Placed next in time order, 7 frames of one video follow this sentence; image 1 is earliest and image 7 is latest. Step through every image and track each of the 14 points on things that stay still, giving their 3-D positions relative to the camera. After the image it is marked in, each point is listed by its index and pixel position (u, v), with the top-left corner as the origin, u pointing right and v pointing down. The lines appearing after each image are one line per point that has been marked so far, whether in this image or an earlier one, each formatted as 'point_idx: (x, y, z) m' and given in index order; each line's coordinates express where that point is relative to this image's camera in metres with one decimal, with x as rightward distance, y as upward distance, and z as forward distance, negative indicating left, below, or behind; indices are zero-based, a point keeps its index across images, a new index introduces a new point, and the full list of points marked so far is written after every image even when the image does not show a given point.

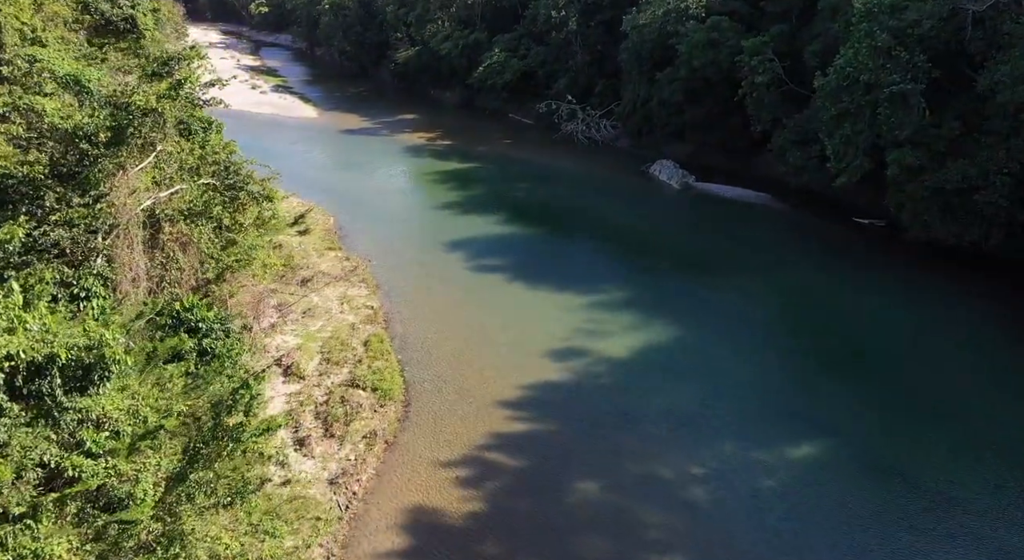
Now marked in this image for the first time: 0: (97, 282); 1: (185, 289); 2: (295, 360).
0: (-7.5, 0.0, +13.7) m
1: (-7.0, -0.2, +16.2) m
2: (-5.3, -2.0, +18.6) m
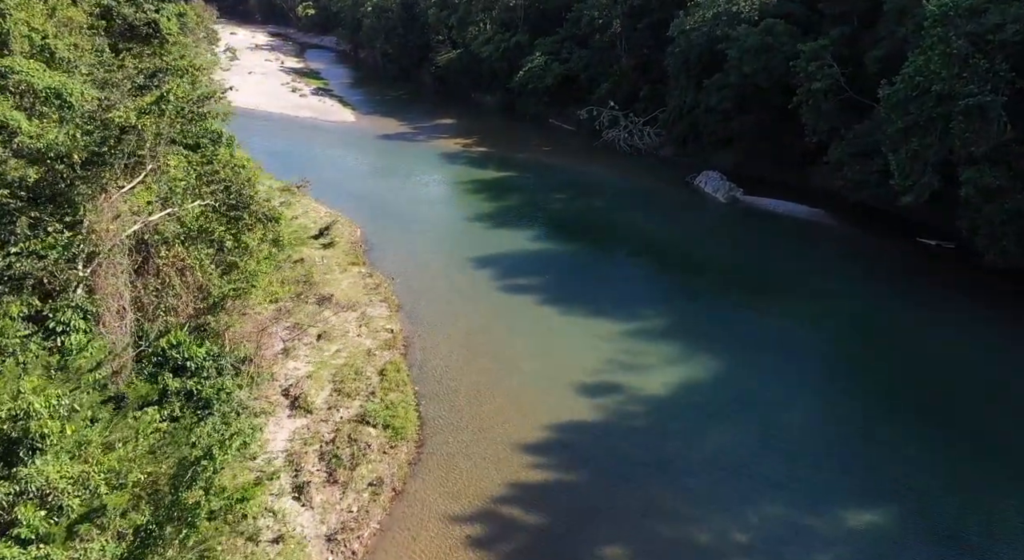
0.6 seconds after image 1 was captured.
0: (-7.2, -0.6, +12.5) m
1: (-6.5, -0.8, +15.0) m
2: (-4.8, -2.5, +17.2) m
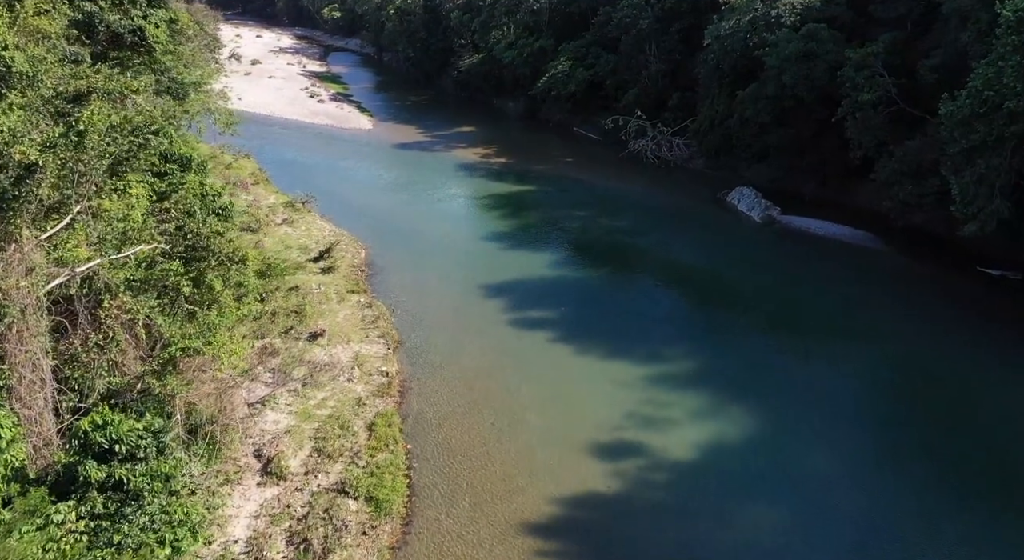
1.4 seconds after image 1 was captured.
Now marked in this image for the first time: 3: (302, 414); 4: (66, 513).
0: (-7.3, -1.5, +10.4) m
1: (-6.5, -1.7, +12.9) m
2: (-4.7, -3.5, +15.1) m
3: (-4.7, -3.0, +16.9) m
4: (-6.1, -3.1, +10.5) m
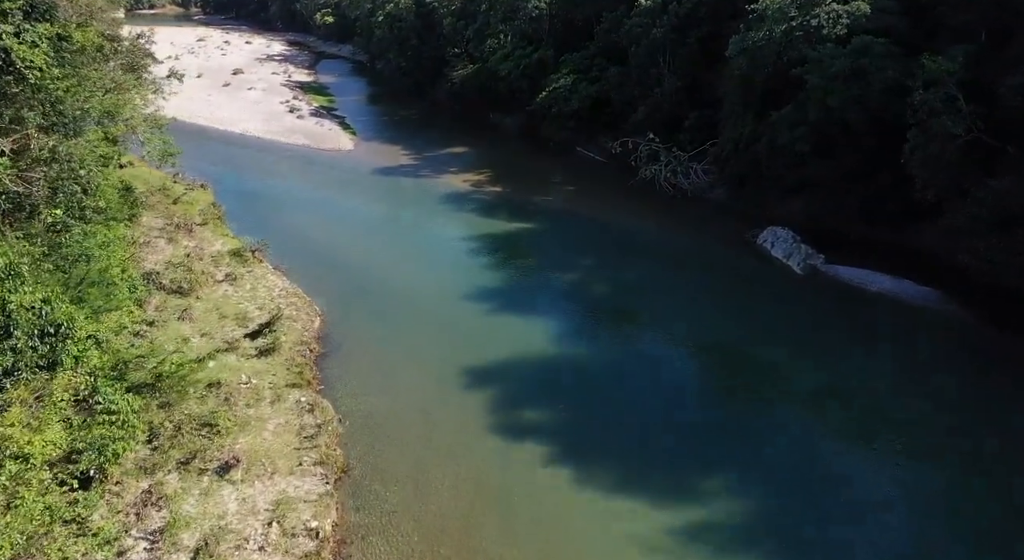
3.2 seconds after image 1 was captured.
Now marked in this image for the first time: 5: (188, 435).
0: (-7.7, -3.6, +5.0) m
1: (-6.9, -3.9, +7.5) m
2: (-5.1, -5.7, +9.7) m
3: (-5.1, -5.2, +11.5) m
4: (-6.5, -5.3, +5.1) m
5: (-6.7, -3.3, +15.7) m
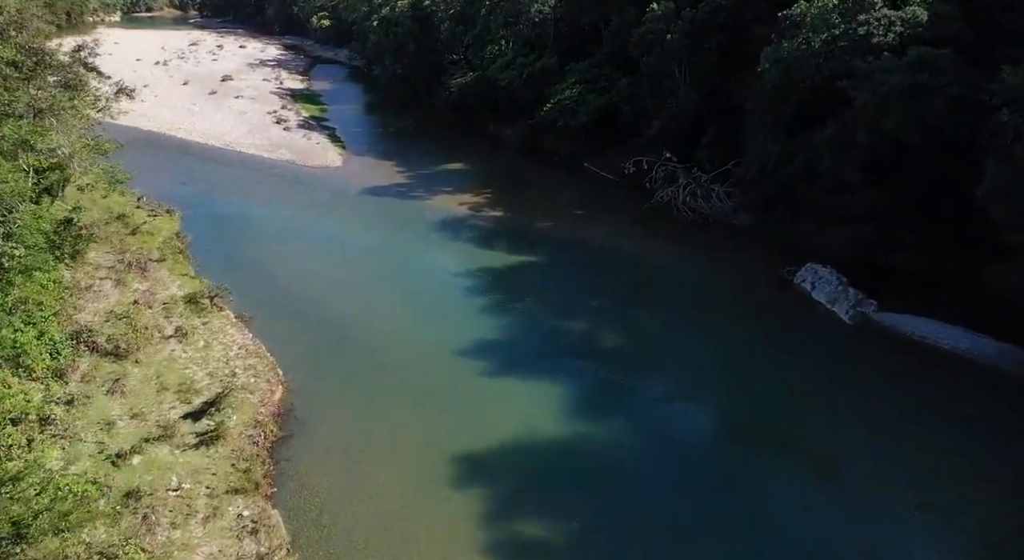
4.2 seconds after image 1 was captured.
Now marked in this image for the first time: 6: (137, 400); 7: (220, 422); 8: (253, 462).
0: (-7.8, -5.2, +1.2) m
1: (-7.0, -5.4, +3.7) m
2: (-5.1, -7.2, +5.8) m
3: (-5.1, -6.8, +7.6) m
4: (-6.6, -6.8, +1.3) m
5: (-6.7, -4.8, +11.8) m
6: (-8.8, -2.8, +17.9) m
7: (-6.6, -3.2, +17.1) m
8: (-5.5, -3.8, +16.2) m
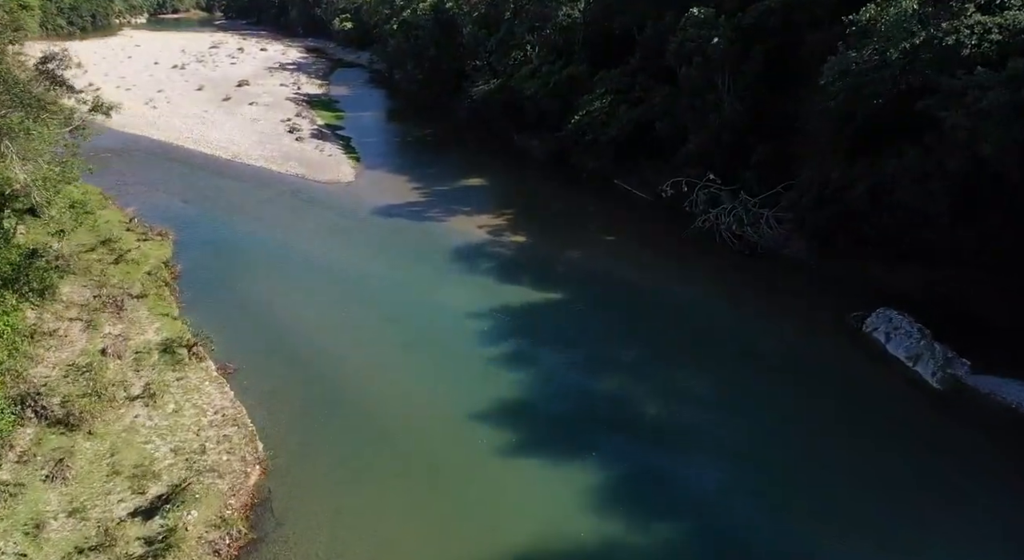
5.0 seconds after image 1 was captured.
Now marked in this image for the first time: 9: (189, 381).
0: (-7.9, -6.4, -1.9) m
1: (-7.0, -6.7, +0.6) m
2: (-5.1, -8.5, +2.7) m
3: (-5.1, -8.0, +4.4) m
4: (-6.7, -8.1, -1.9) m
5: (-6.5, -6.1, +8.7) m
6: (-8.4, -4.1, +14.8) m
7: (-6.2, -4.4, +13.9) m
8: (-5.1, -5.1, +13.1) m
9: (-8.3, -2.5, +19.5) m
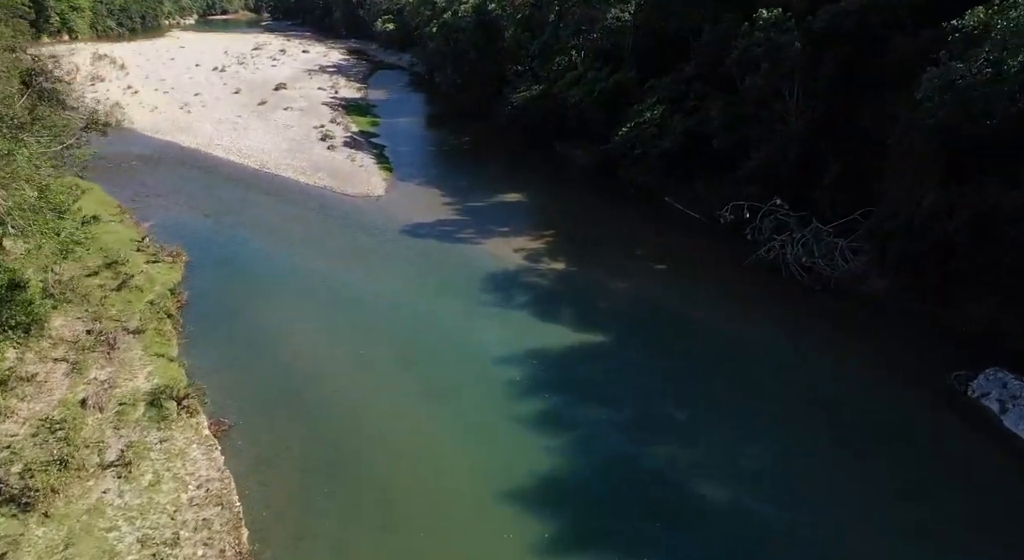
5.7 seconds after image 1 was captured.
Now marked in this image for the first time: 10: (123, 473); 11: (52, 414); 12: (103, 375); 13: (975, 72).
0: (-8.4, -7.4, -4.5) m
1: (-7.4, -7.7, -2.1) m
2: (-5.4, -9.5, -0.1) m
3: (-5.2, -9.1, +1.7) m
4: (-7.2, -9.1, -4.5) m
5: (-6.4, -7.1, +6.0) m
6: (-7.9, -5.1, +12.2) m
7: (-5.7, -5.5, +11.2) m
8: (-4.7, -6.2, +10.3) m
9: (-7.5, -3.6, +16.9) m
10: (-8.0, -3.9, +15.6) m
11: (-10.5, -3.1, +17.3) m
12: (-10.5, -2.4, +19.4) m
13: (+11.8, +5.1, +19.3) m
